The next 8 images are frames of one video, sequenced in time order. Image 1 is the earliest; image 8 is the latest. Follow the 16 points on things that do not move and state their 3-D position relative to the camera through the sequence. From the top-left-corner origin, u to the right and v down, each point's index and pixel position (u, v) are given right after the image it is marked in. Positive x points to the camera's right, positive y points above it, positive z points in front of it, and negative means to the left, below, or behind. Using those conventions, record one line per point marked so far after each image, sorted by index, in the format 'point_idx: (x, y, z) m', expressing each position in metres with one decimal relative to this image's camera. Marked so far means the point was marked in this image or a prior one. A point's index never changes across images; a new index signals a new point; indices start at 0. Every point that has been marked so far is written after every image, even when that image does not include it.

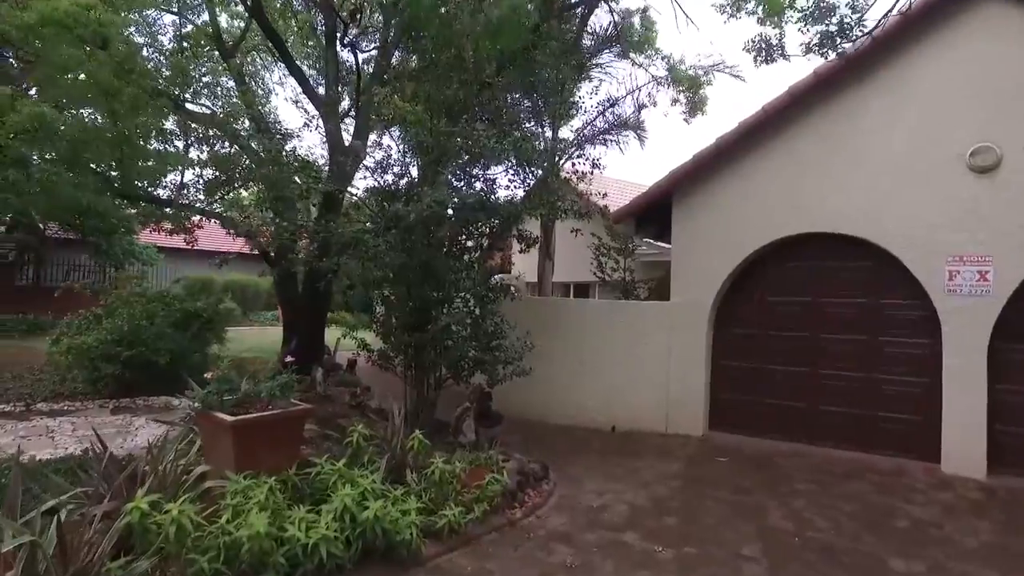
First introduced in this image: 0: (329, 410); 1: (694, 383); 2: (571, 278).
0: (-2.4, -1.7, +8.6) m
1: (+2.4, -1.2, +8.5) m
2: (+1.4, +0.2, +14.8) m
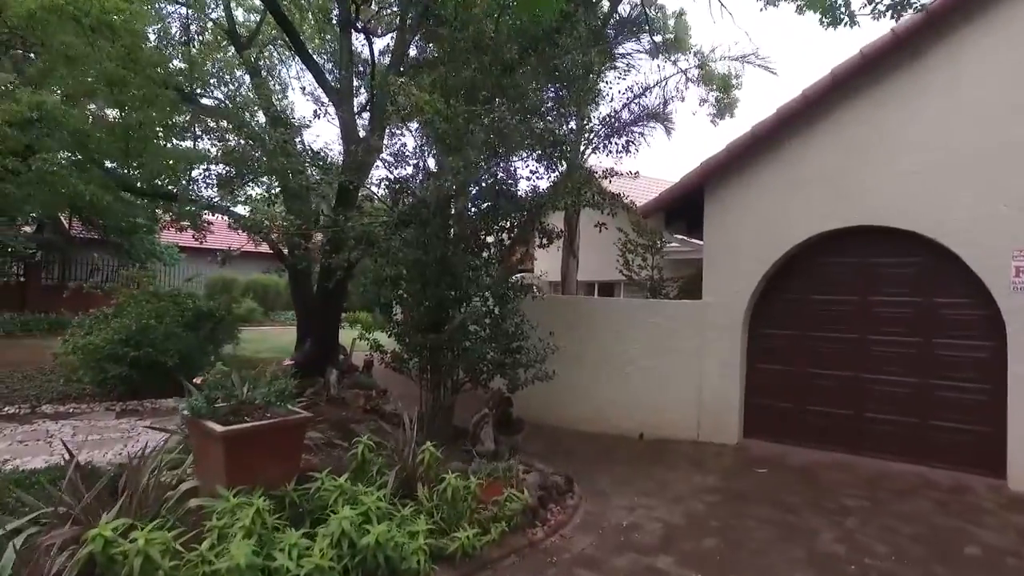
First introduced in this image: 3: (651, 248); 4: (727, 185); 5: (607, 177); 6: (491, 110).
0: (-2.1, -1.6, +8.2) m
1: (+2.7, -1.2, +8.0) m
2: (+1.9, +0.2, +14.3) m
3: (+2.3, +0.7, +10.5) m
4: (+2.7, +1.3, +8.2) m
5: (+1.3, +1.5, +8.8) m
6: (-0.2, +1.9, +6.8) m
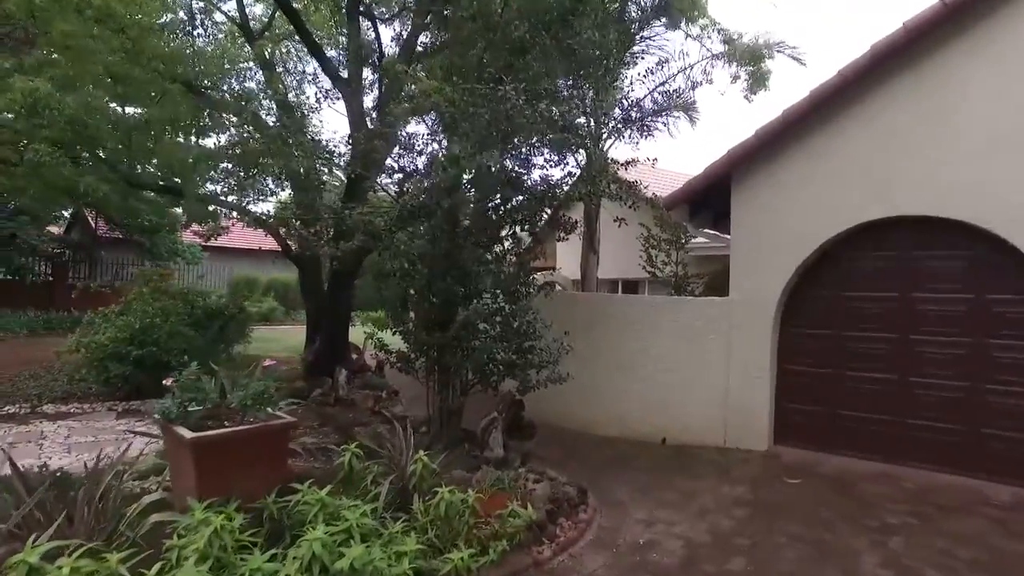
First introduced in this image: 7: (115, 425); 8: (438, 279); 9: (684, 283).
0: (-2.0, -1.6, +7.9) m
1: (+2.8, -1.2, +7.5) m
2: (+2.3, +0.3, +13.8) m
3: (+2.5, +0.7, +9.9) m
4: (+2.9, +1.3, +7.7) m
5: (+1.5, +1.6, +8.3) m
6: (-0.1, +1.9, +6.4) m
7: (-4.2, -1.4, +6.8) m
8: (-0.7, +0.1, +6.3) m
9: (+2.6, +0.1, +9.8) m
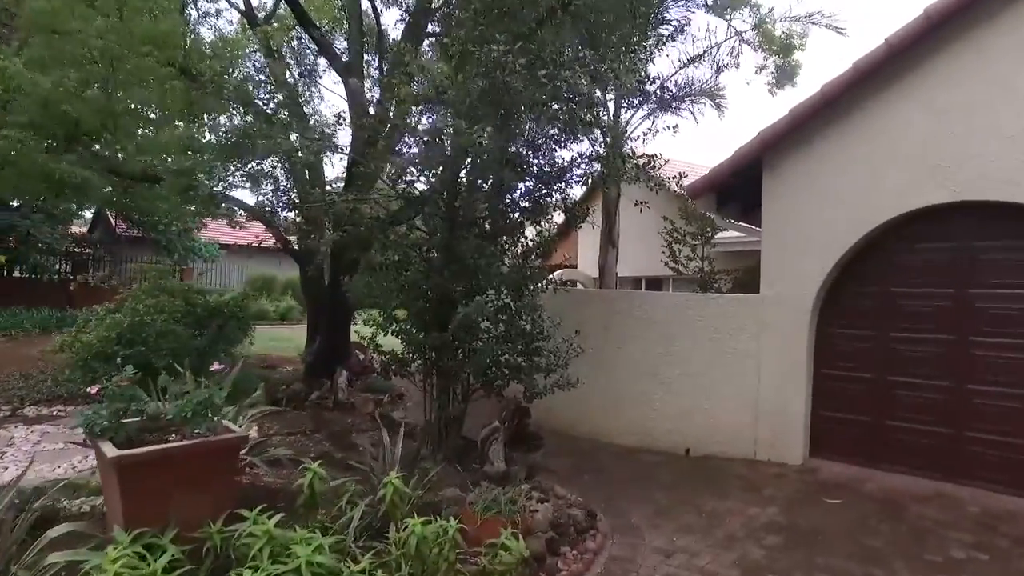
0: (-1.9, -1.6, +7.3) m
1: (+2.9, -1.1, +6.7) m
2: (+2.6, +0.3, +13.0) m
3: (+2.7, +0.7, +9.2) m
4: (+2.9, +1.4, +6.9) m
5: (+1.6, +1.6, +7.7) m
6: (-0.1, +2.0, +5.8) m
7: (-4.1, -1.4, +6.4) m
8: (-0.7, +0.1, +5.7) m
9: (+2.8, +0.1, +9.1) m
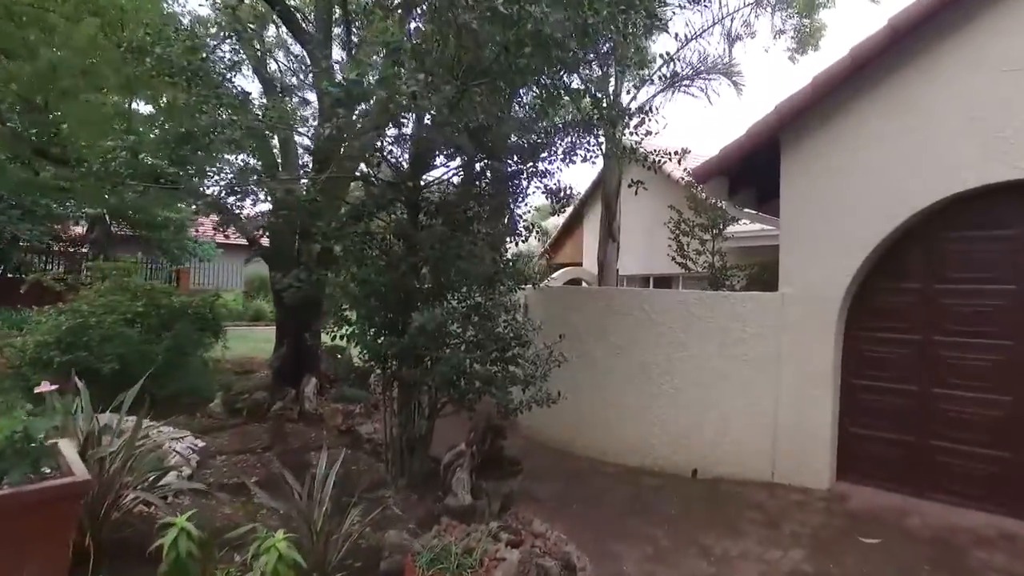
0: (-2.0, -1.5, +6.5) m
1: (+2.7, -1.1, +5.8) m
2: (+2.5, +0.4, +12.1) m
3: (+2.6, +0.8, +8.3) m
4: (+2.8, +1.4, +6.0) m
5: (+1.4, +1.6, +6.7) m
6: (-0.3, +2.0, +4.9) m
7: (-4.3, -1.4, +5.6) m
8: (-0.9, +0.2, +4.8) m
9: (+2.6, +0.2, +8.1) m
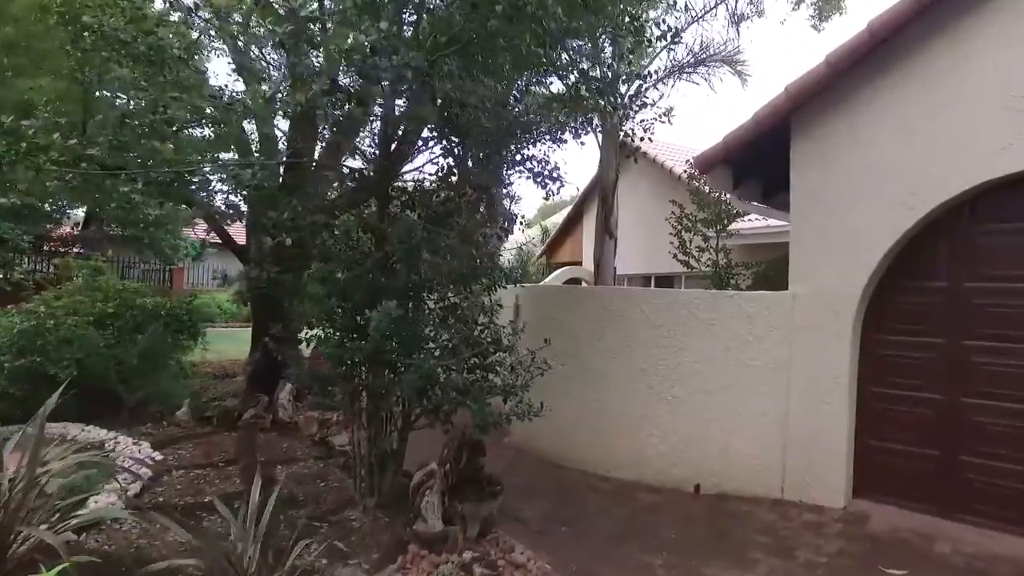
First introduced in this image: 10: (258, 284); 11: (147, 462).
0: (-2.2, -1.5, +6.0) m
1: (+2.6, -1.1, +5.2) m
2: (+2.4, +0.4, +11.6) m
3: (+2.5, +0.8, +7.7) m
4: (+2.6, +1.4, +5.5) m
5: (+1.3, +1.6, +6.2) m
6: (-0.4, +2.0, +4.4) m
7: (-4.4, -1.4, +5.1) m
8: (-1.0, +0.2, +4.3) m
9: (+2.5, +0.2, +7.6) m
10: (-2.0, 0.0, +5.0) m
11: (-3.0, -1.4, +5.4) m
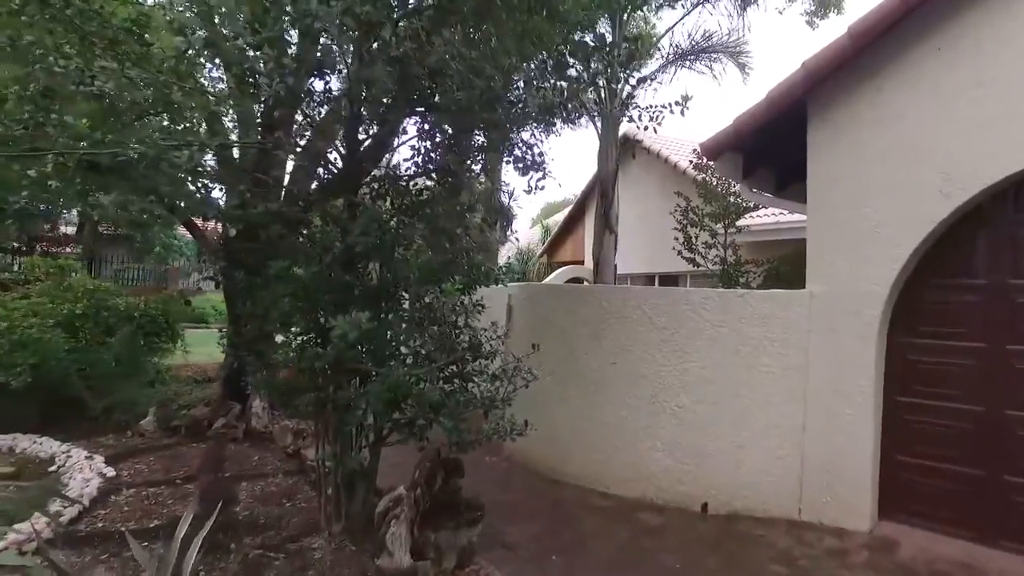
0: (-2.2, -1.5, +5.5) m
1: (+2.5, -1.1, +4.7) m
2: (+2.4, +0.4, +11.0) m
3: (+2.4, +0.8, +7.2) m
4: (+2.5, +1.4, +4.9) m
5: (+1.2, +1.7, +5.7) m
6: (-0.5, +2.0, +3.9) m
7: (-4.5, -1.4, +4.6) m
8: (-1.1, +0.2, +3.8) m
9: (+2.4, +0.2, +7.0) m
10: (-2.1, +0.1, +4.5) m
11: (-3.1, -1.4, +4.9) m
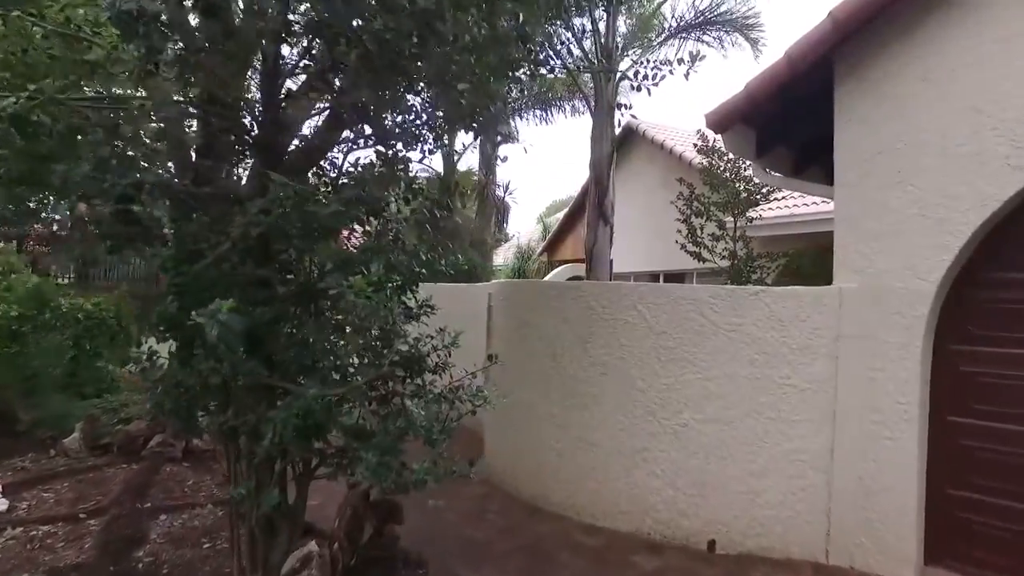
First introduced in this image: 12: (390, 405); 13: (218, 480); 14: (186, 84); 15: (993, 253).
0: (-2.4, -1.5, +4.7) m
1: (+2.3, -1.1, +3.8) m
2: (+2.2, +0.4, +10.2) m
3: (+2.2, +0.8, +6.4) m
4: (+2.3, +1.5, +4.1) m
5: (+1.0, +1.7, +4.8) m
6: (-0.8, +2.1, +3.0) m
7: (-4.7, -1.4, +3.8) m
8: (-1.4, +0.2, +3.0) m
9: (+2.2, +0.2, +6.2) m
10: (-2.3, +0.1, +3.7) m
11: (-3.4, -1.4, +4.1) m
12: (-0.6, -0.5, +3.1) m
13: (-2.3, -1.5, +5.1) m
14: (-1.5, +1.2, +3.3) m
15: (+2.8, +0.2, +3.7) m
